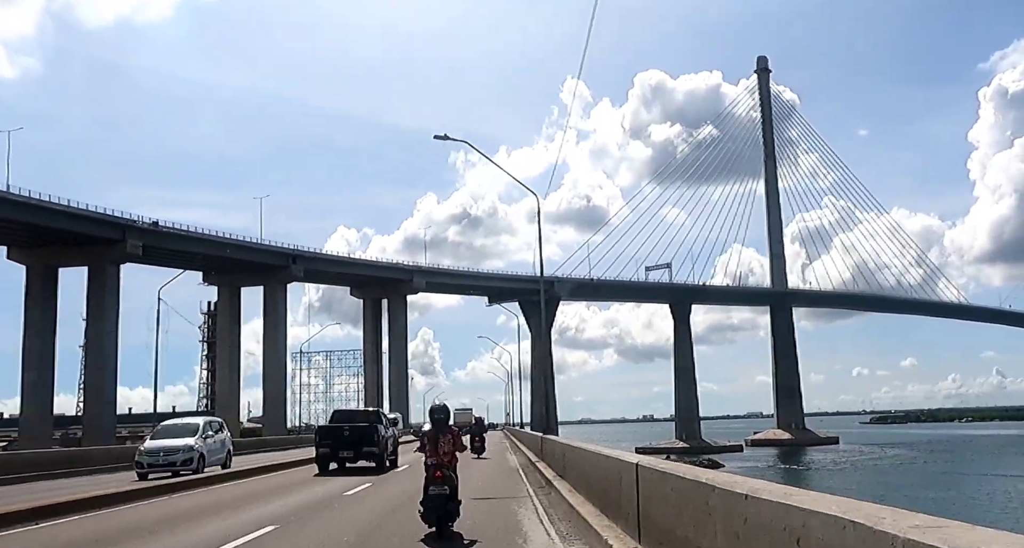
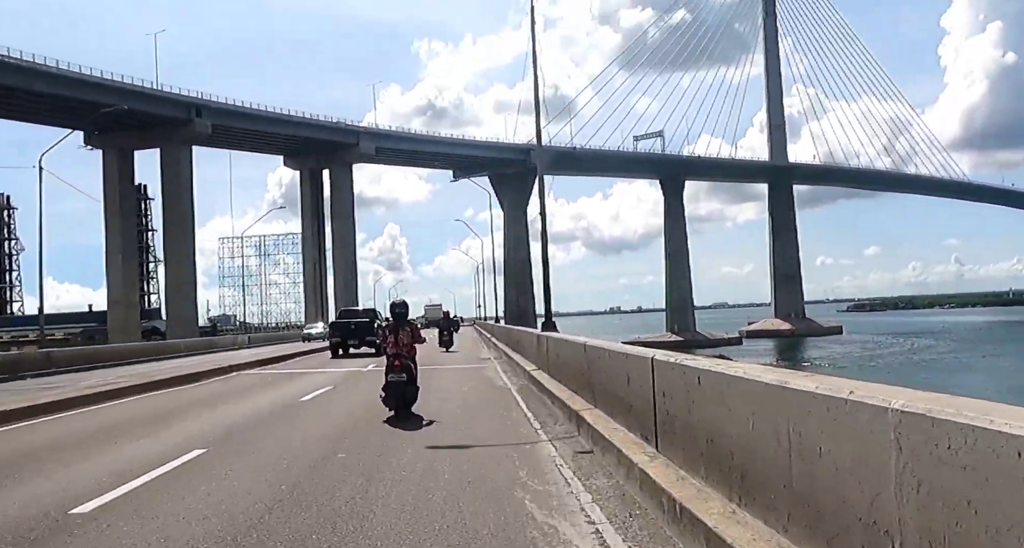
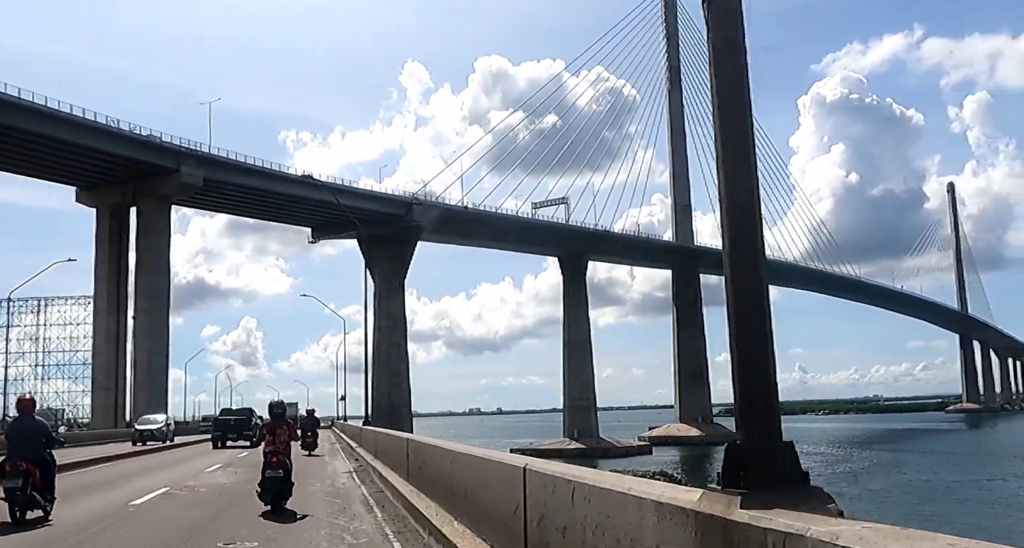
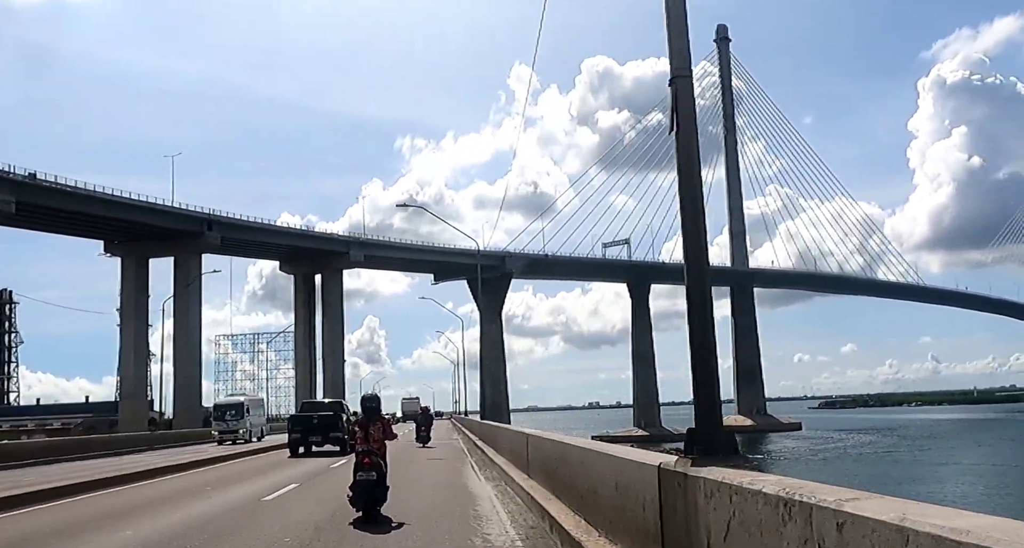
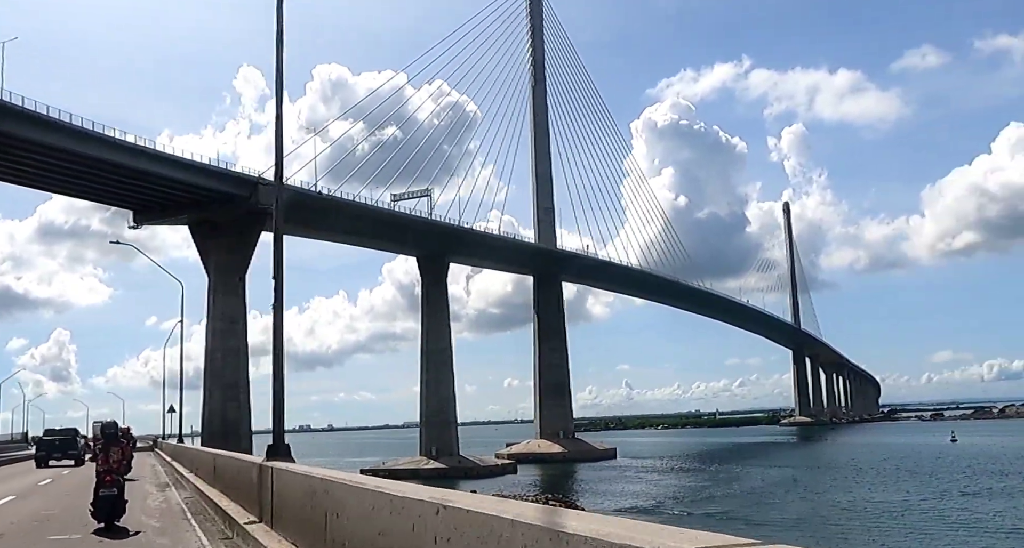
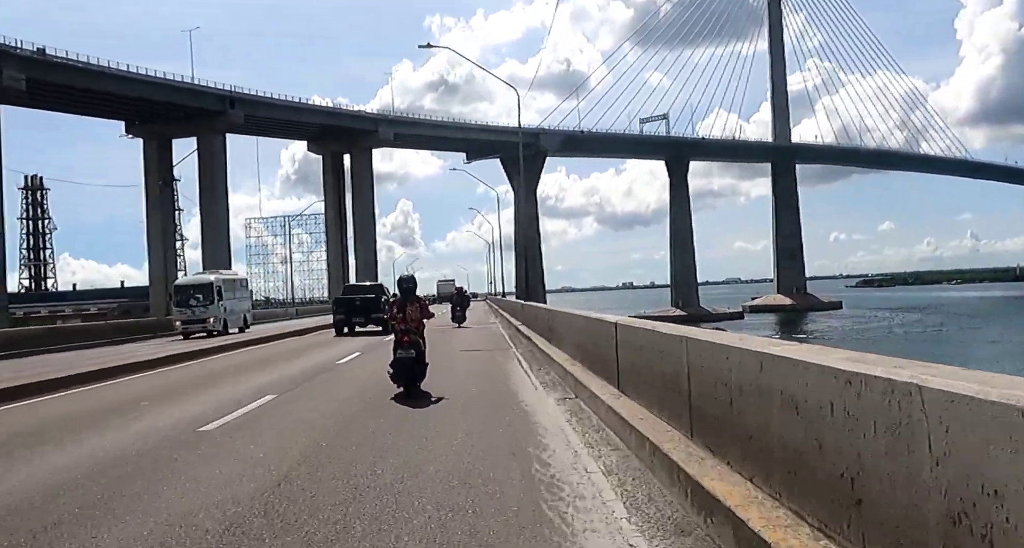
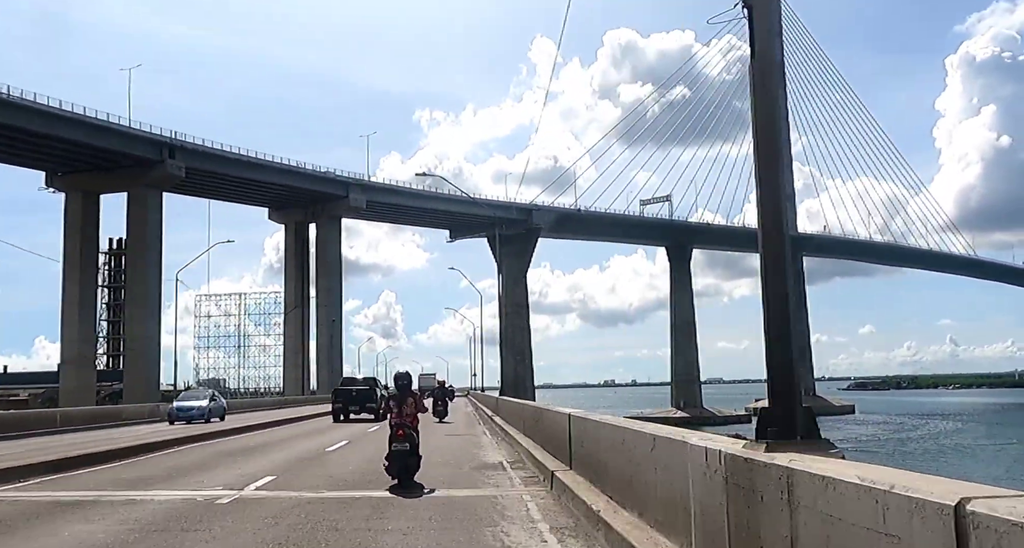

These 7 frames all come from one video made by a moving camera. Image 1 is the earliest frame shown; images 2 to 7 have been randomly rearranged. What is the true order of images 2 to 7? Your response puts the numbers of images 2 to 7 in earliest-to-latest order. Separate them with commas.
4, 6, 2, 7, 3, 5
